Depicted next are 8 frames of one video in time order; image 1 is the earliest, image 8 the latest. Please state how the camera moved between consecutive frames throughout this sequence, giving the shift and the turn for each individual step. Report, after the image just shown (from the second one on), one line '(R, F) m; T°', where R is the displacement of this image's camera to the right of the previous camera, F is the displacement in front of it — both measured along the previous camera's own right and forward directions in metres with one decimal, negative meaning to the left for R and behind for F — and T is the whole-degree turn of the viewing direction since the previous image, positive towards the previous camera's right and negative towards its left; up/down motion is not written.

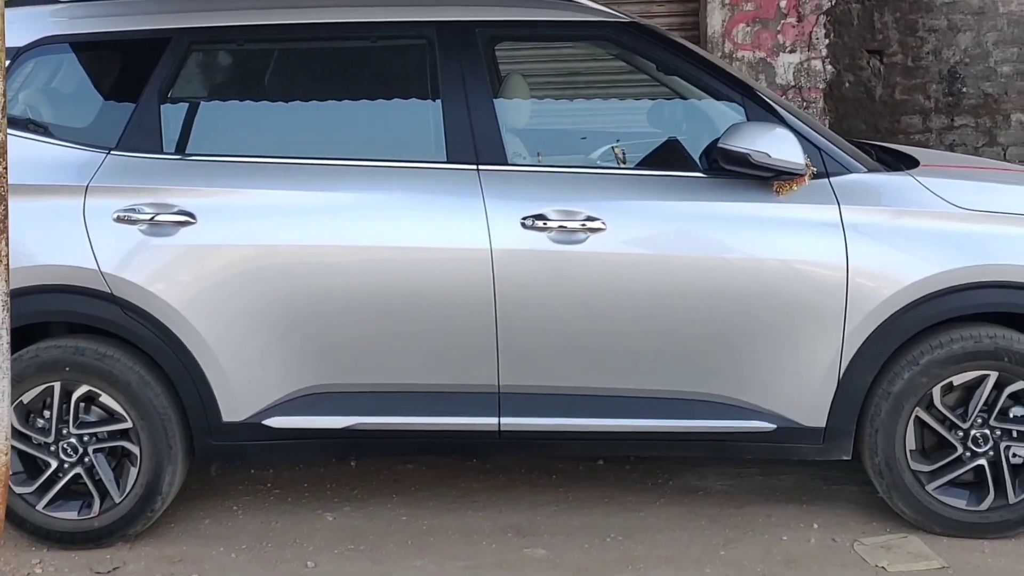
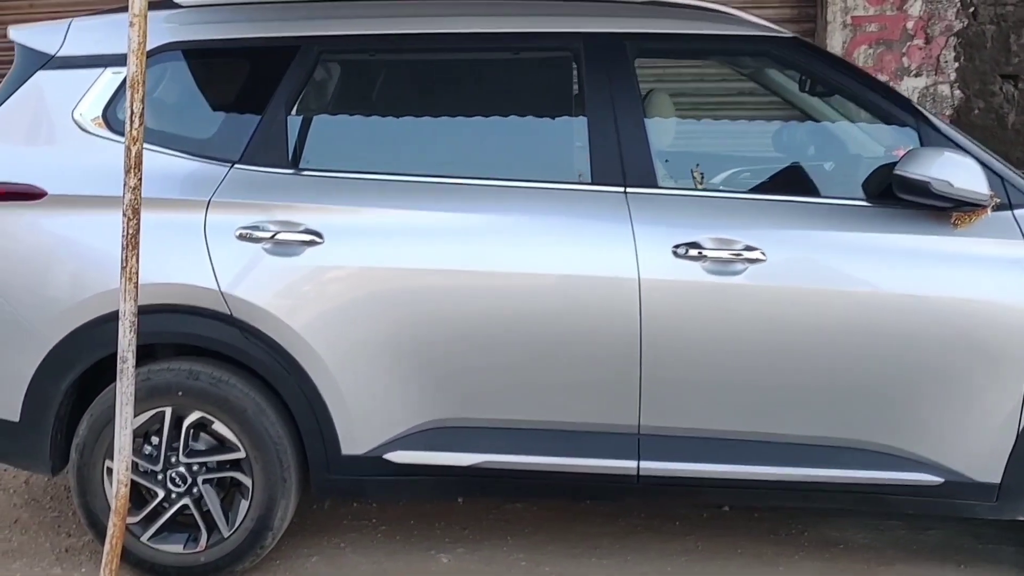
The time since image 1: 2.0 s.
(-0.3, +0.2) m; -2°
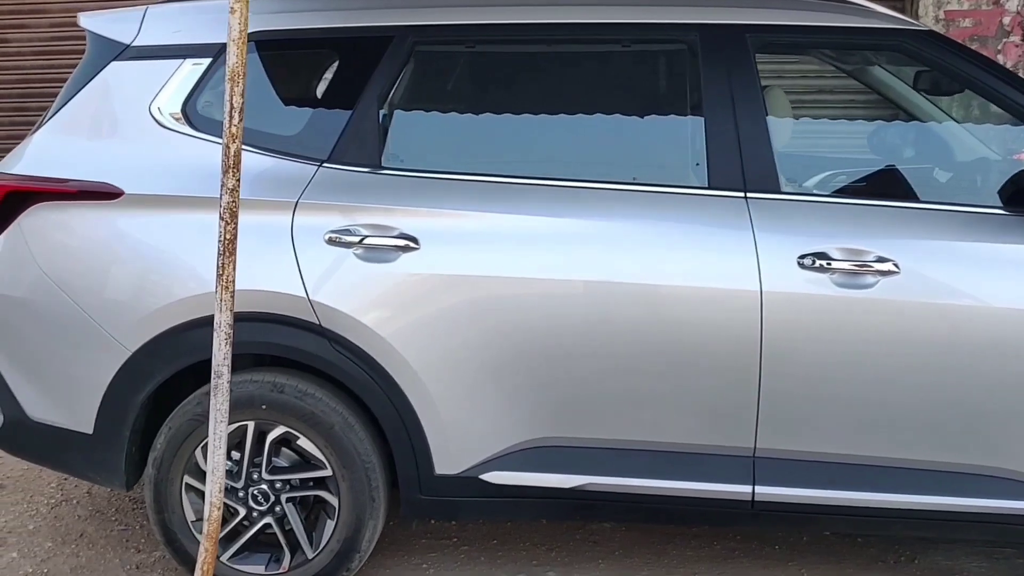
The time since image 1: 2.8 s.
(-0.2, +0.2) m; -1°
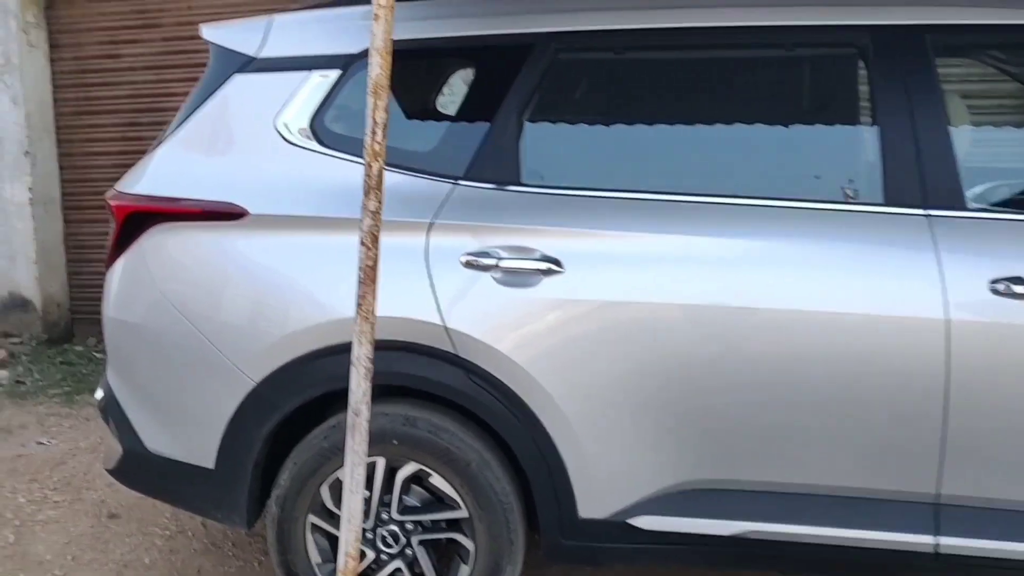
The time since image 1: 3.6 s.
(-0.2, +0.2) m; -4°
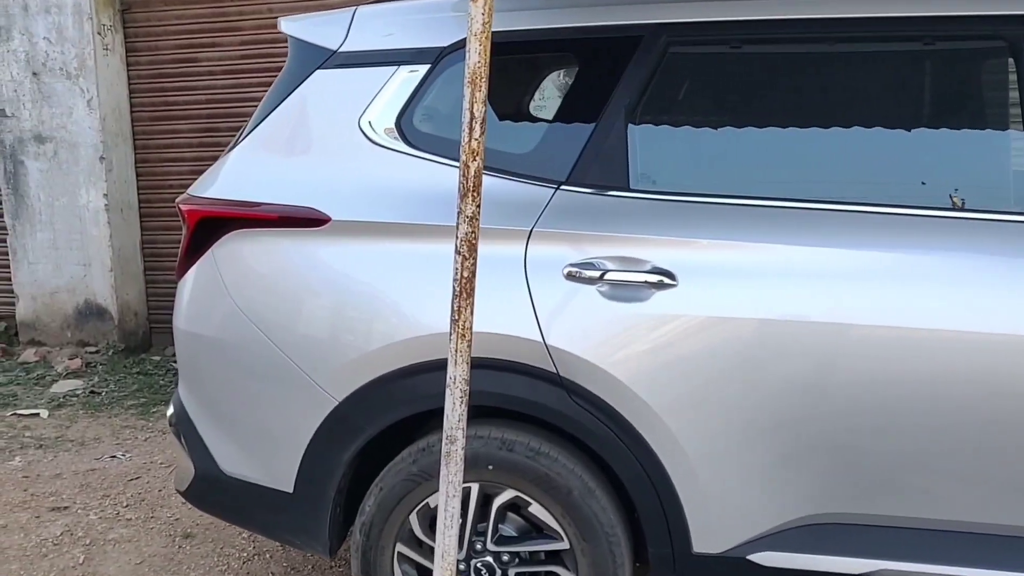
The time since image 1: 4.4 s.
(-0.1, +0.2) m; -3°
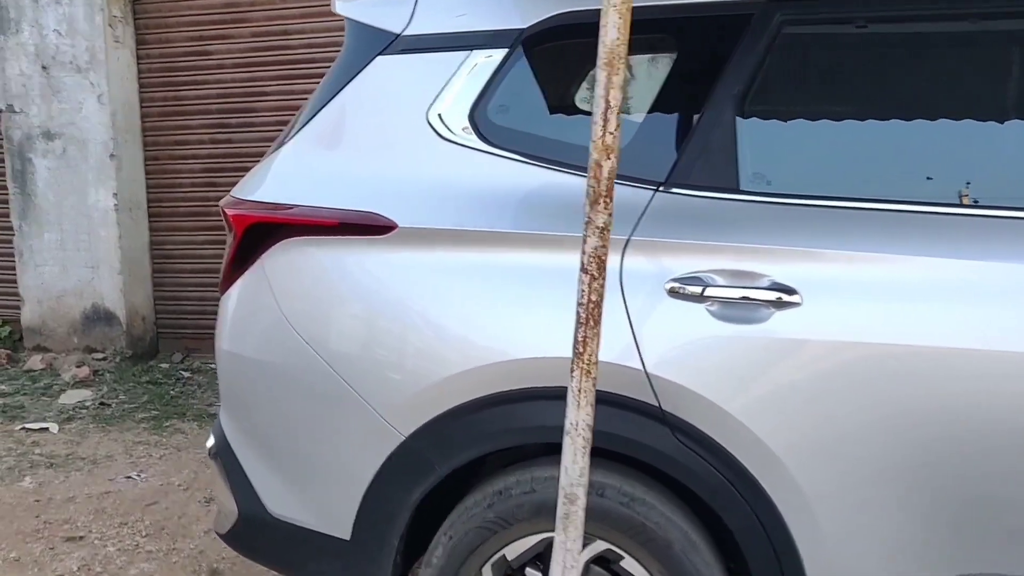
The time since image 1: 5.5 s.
(-0.2, +0.3) m; 0°
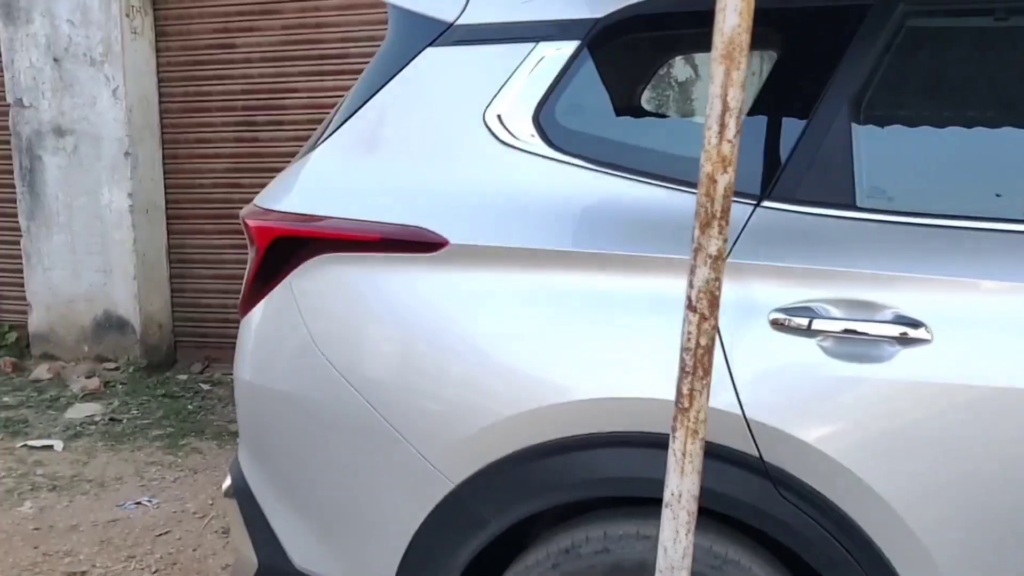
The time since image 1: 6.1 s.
(-0.1, +0.3) m; -1°
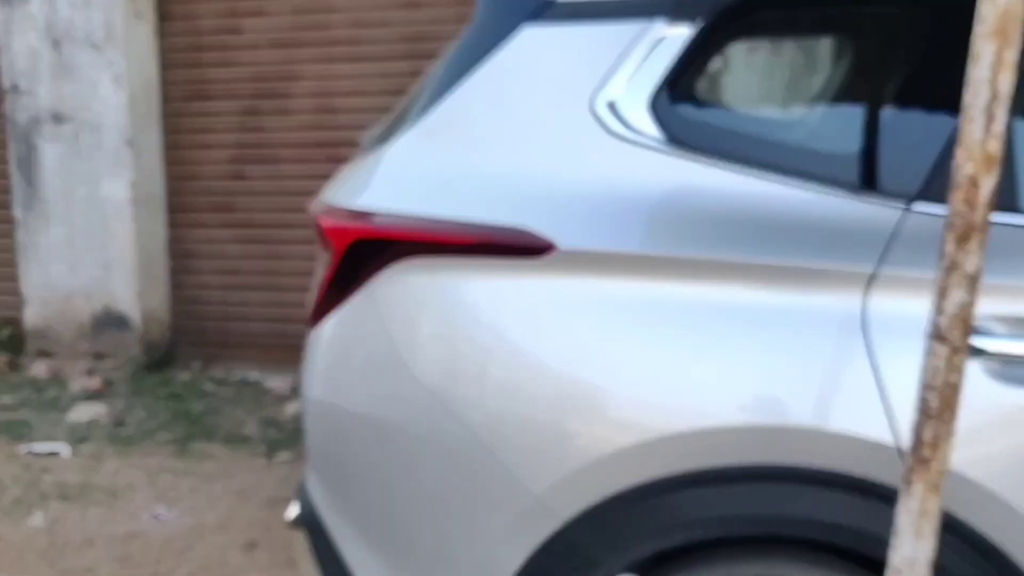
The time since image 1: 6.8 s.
(-0.2, +0.2) m; +2°
